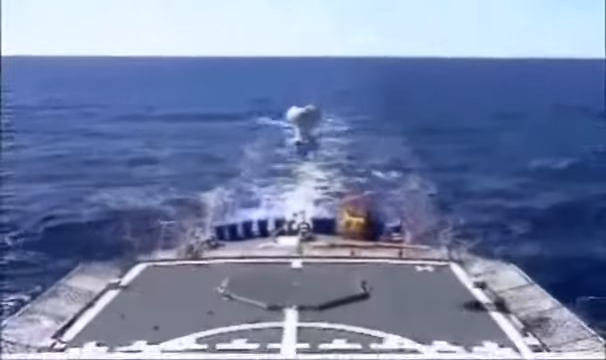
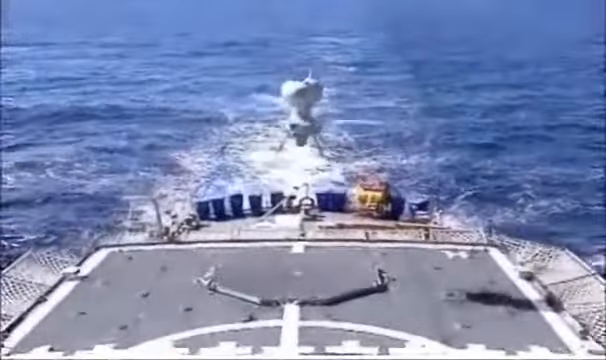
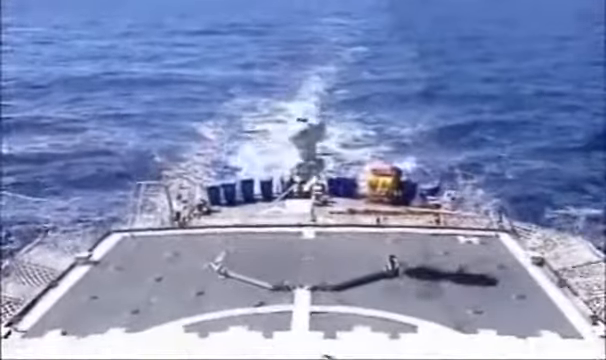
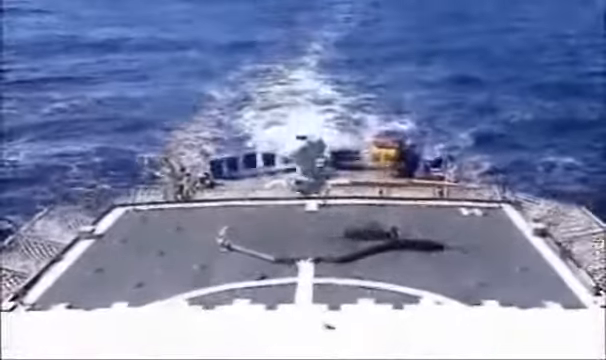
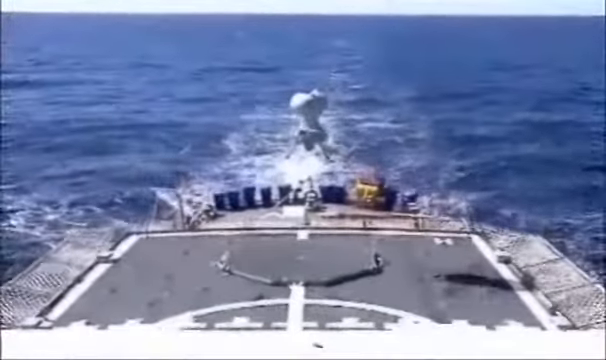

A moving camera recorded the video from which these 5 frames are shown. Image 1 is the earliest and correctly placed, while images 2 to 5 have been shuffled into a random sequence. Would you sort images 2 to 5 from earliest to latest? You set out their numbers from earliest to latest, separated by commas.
5, 2, 3, 4
